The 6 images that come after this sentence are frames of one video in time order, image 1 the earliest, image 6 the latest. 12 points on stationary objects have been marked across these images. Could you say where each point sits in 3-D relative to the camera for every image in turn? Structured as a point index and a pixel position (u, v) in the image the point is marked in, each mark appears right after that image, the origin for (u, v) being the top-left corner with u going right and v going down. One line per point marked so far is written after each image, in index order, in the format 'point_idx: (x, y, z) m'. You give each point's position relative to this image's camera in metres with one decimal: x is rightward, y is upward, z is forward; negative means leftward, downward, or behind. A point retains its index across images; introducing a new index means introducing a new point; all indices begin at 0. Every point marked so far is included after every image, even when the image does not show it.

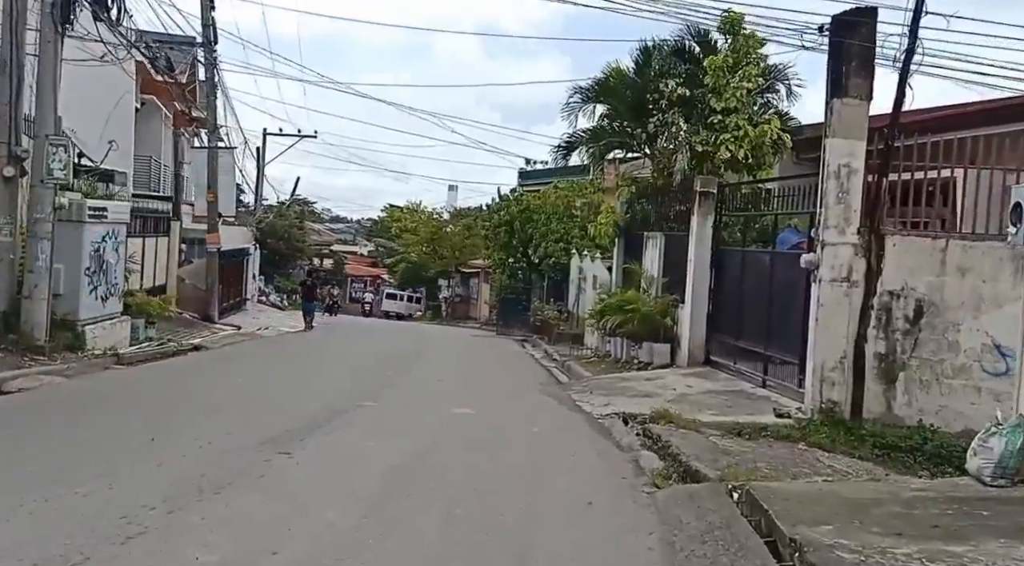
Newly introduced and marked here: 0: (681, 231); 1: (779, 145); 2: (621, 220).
0: (+3.3, +1.0, +15.4) m
1: (+5.4, +2.7, +16.1) m
2: (+2.5, +1.5, +18.7) m
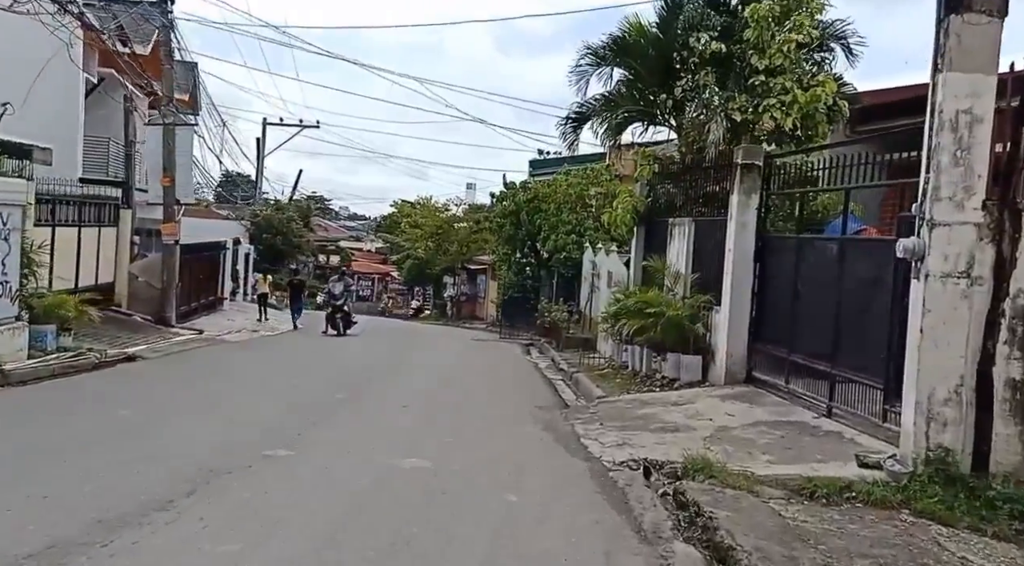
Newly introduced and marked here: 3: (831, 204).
0: (+3.2, +1.0, +12.5) m
1: (+5.3, +2.8, +13.2) m
2: (+2.5, +1.5, +15.8) m
3: (+3.8, +0.9, +9.7) m
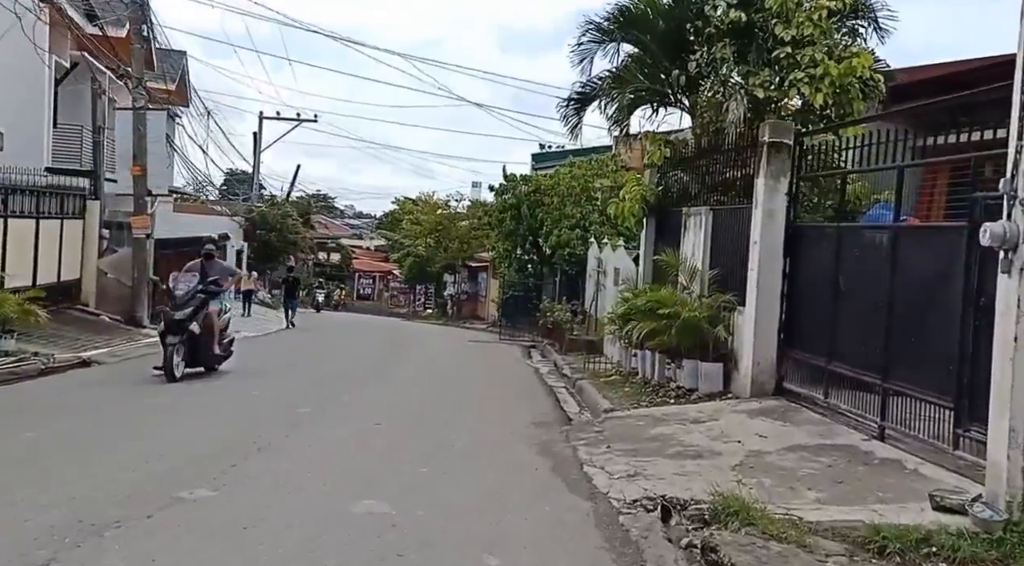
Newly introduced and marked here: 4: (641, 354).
0: (+3.1, +1.1, +11.1) m
1: (+5.2, +2.8, +11.7) m
2: (+2.5, +1.6, +14.4) m
3: (+3.7, +1.0, +8.2) m
4: (+2.0, -1.1, +12.4) m
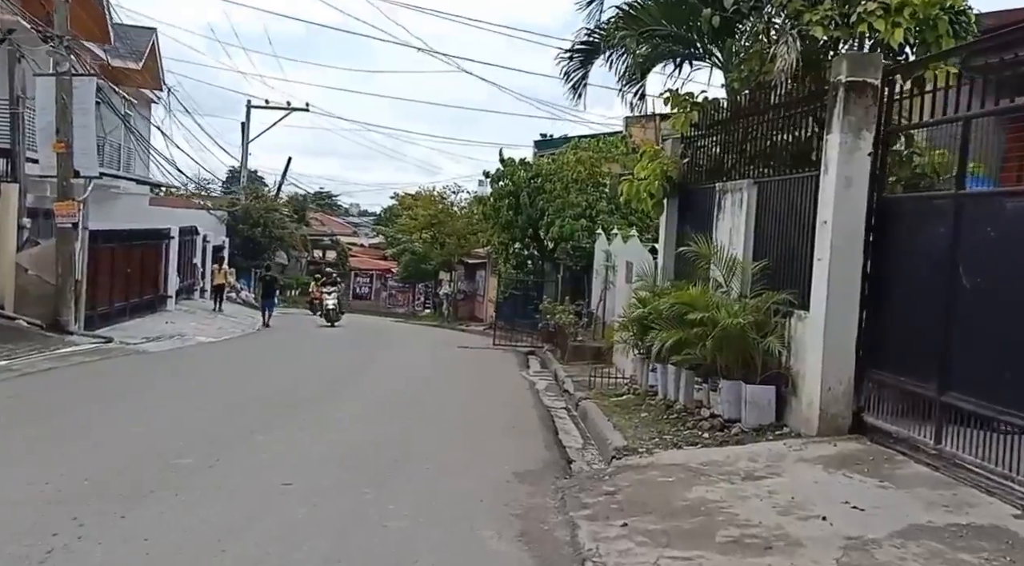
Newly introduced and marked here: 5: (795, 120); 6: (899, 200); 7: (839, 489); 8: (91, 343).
0: (+2.9, +1.1, +8.4) m
1: (+5.1, +2.9, +9.0) m
2: (+2.3, +1.6, +11.7) m
3: (+3.5, +1.0, +5.5) m
4: (+1.8, -1.1, +9.7) m
5: (+3.0, +1.8, +8.6) m
6: (+3.3, +0.7, +6.8) m
7: (+2.3, -1.4, +5.6) m
8: (-7.7, -1.1, +14.8) m
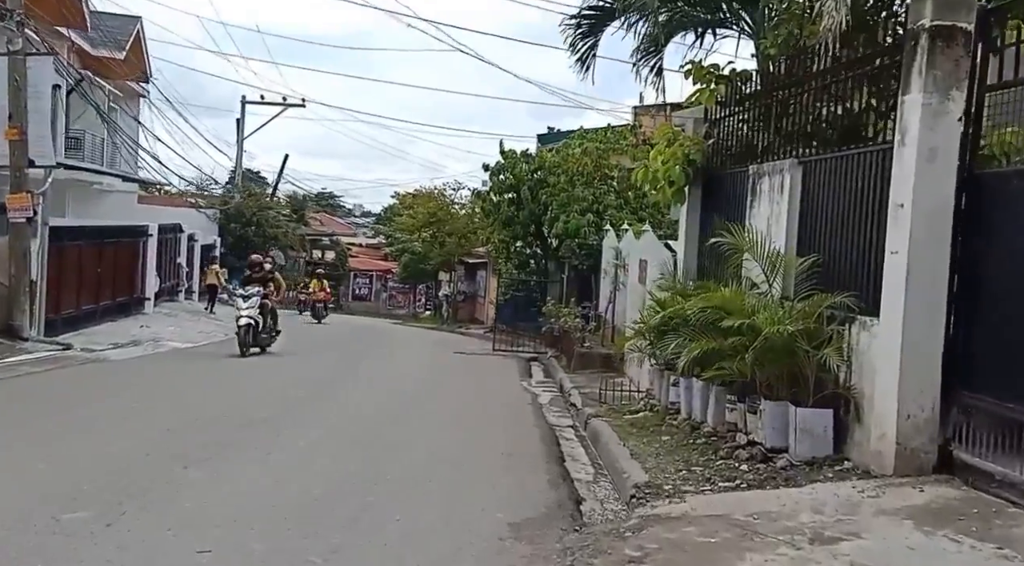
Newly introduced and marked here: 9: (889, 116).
0: (+2.9, +1.1, +6.9) m
1: (+5.0, +2.9, +7.6) m
2: (+2.3, +1.6, +10.3) m
3: (+3.5, +1.0, +4.1) m
4: (+1.8, -1.1, +8.3) m
5: (+3.0, +1.8, +7.2) m
6: (+3.2, +0.7, +5.4) m
7: (+2.2, -1.4, +4.2) m
8: (-7.7, -1.1, +13.4) m
9: (+2.9, +1.3, +6.3) m
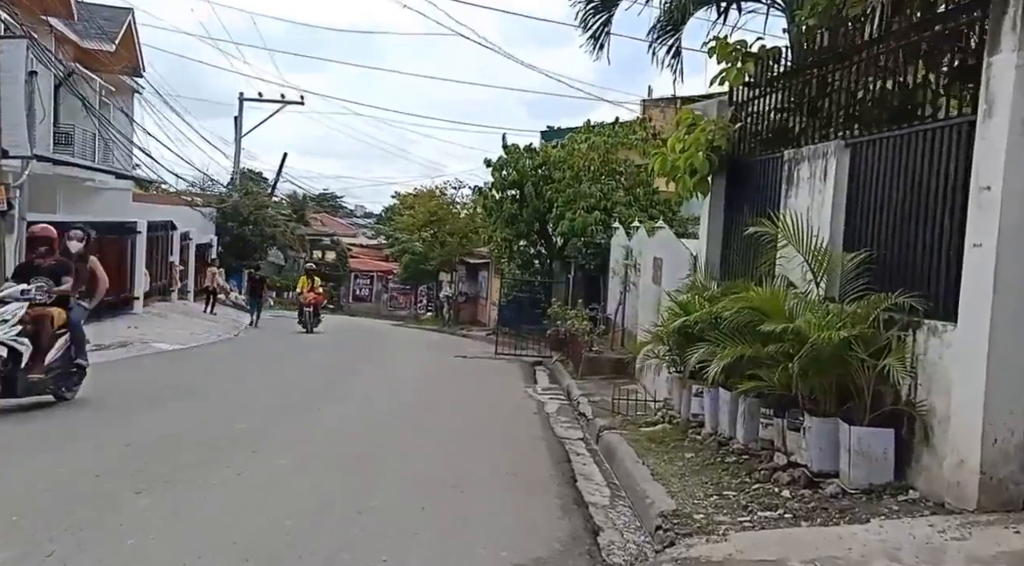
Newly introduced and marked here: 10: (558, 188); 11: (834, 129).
0: (+3.0, +1.1, +6.1) m
1: (+5.1, +2.9, +6.7) m
2: (+2.4, +1.6, +9.4) m
3: (+3.5, +1.0, +3.2) m
4: (+1.9, -1.0, +7.4) m
5: (+3.1, +1.8, +6.3) m
6: (+3.3, +0.7, +4.5) m
7: (+2.3, -1.4, +3.3) m
8: (-7.6, -1.0, +12.6) m
9: (+3.0, +1.3, +5.4) m
10: (+1.2, +2.3, +19.6) m
11: (+2.9, +1.4, +7.2) m
